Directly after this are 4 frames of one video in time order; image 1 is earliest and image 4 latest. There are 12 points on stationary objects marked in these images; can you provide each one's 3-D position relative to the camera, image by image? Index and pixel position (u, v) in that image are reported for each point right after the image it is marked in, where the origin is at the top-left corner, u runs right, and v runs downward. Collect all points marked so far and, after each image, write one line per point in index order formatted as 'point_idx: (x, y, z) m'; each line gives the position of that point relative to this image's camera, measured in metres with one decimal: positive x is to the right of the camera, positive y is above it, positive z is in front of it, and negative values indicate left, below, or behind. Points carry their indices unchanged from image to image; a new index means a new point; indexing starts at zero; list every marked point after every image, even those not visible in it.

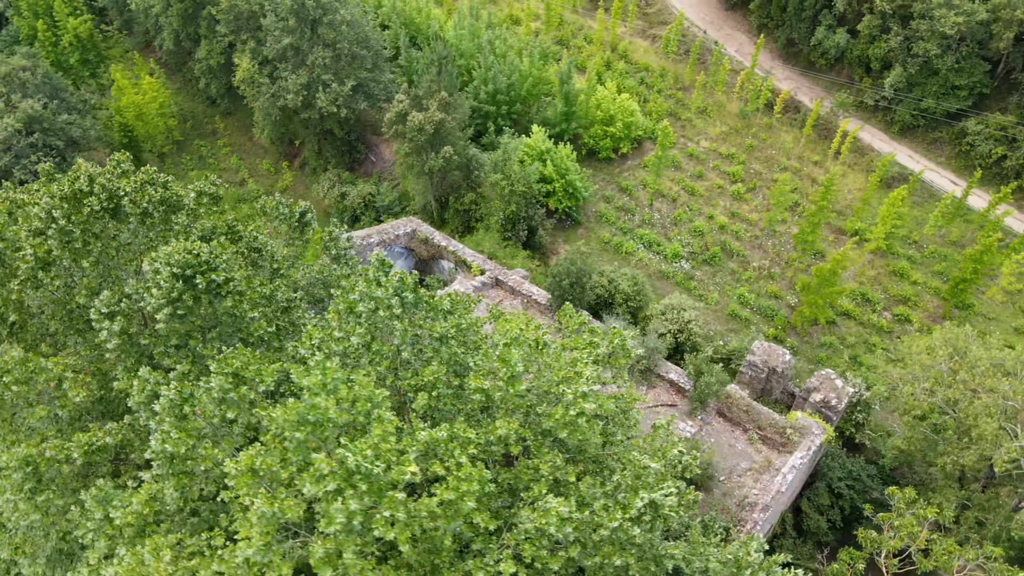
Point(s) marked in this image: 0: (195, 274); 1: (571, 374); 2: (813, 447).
0: (-5.5, +0.2, +13.0) m
1: (+0.9, -1.3, +11.2) m
2: (+7.6, -4.0, +19.0) m
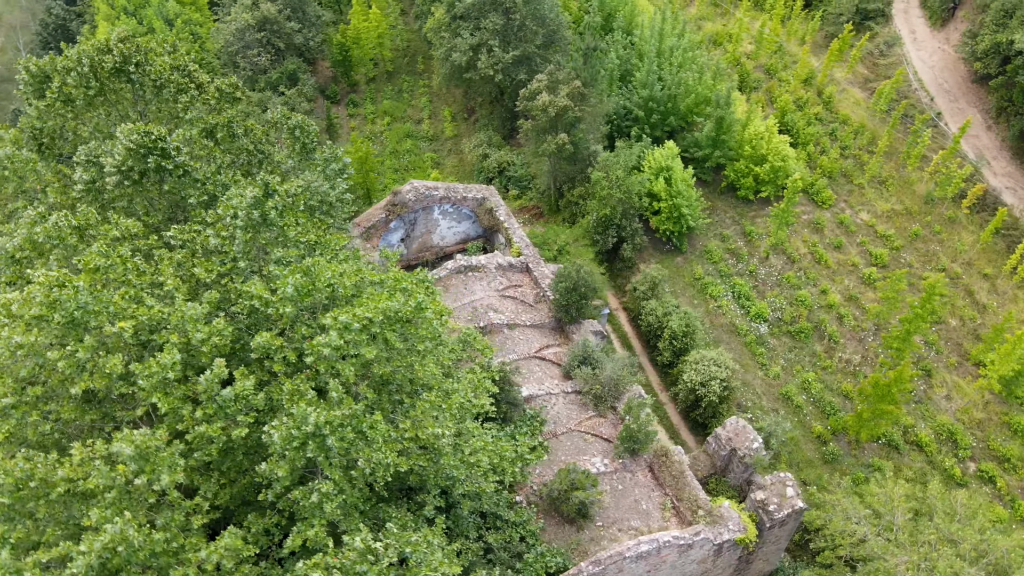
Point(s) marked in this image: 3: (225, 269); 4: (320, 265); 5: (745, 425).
0: (-7.5, +2.9, +15.5) m
1: (-2.9, -0.6, +11.9) m
2: (+4.6, -5.8, +17.3) m
3: (-5.1, +0.3, +13.2) m
4: (-3.3, +0.2, +12.5) m
5: (+6.1, -3.6, +19.9) m
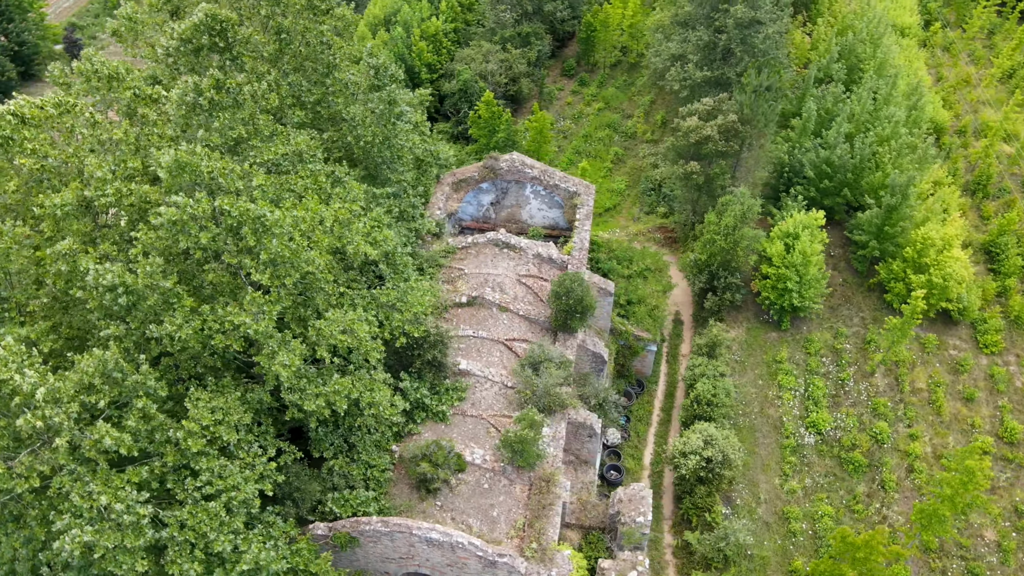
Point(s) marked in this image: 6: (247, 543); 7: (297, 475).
0: (-7.4, +6.3, +18.8) m
1: (-6.1, +1.6, +14.1) m
2: (+0.2, -6.4, +16.8) m
3: (-7.2, +3.3, +16.1) m
4: (-5.9, +2.5, +14.8) m
5: (+3.3, -5.1, +18.5) m
6: (-5.0, -4.8, +14.0) m
7: (-4.8, -4.2, +16.8) m
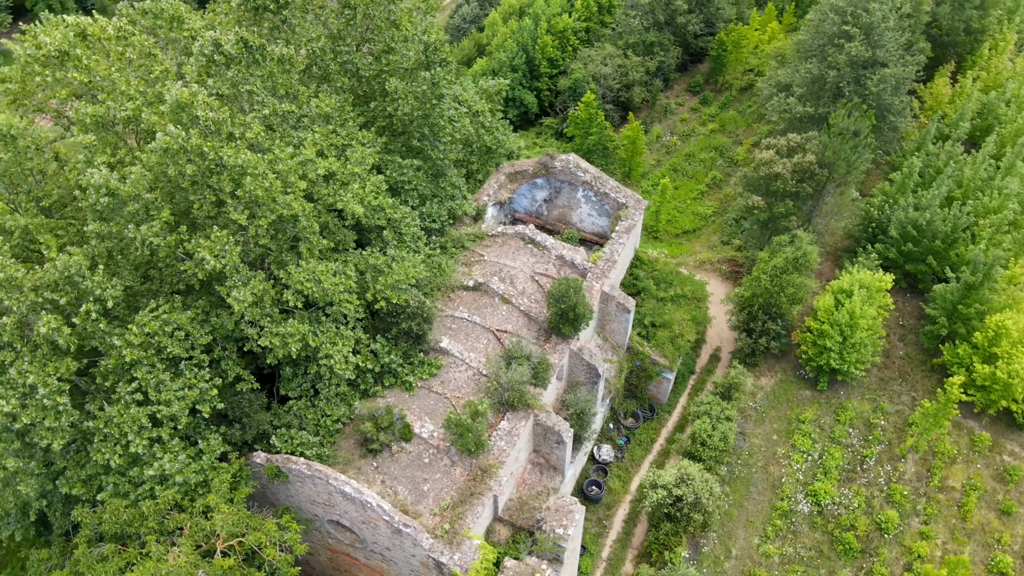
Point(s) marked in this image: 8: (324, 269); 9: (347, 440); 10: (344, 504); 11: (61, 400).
0: (-6.3, +8.0, +20.5) m
1: (-7.0, +3.2, +15.7) m
2: (-2.0, -6.0, +17.3) m
3: (-7.3, +5.0, +17.9) m
4: (-6.5, +4.0, +16.3) m
5: (+1.5, -5.4, +18.3) m
6: (-7.2, -3.3, +15.6) m
7: (-6.4, -2.8, +18.3) m
8: (-4.5, +0.4, +18.1) m
9: (-4.2, -3.9, +19.4) m
10: (-3.9, -5.1, +17.7) m
11: (-8.4, -2.0, +14.0) m
